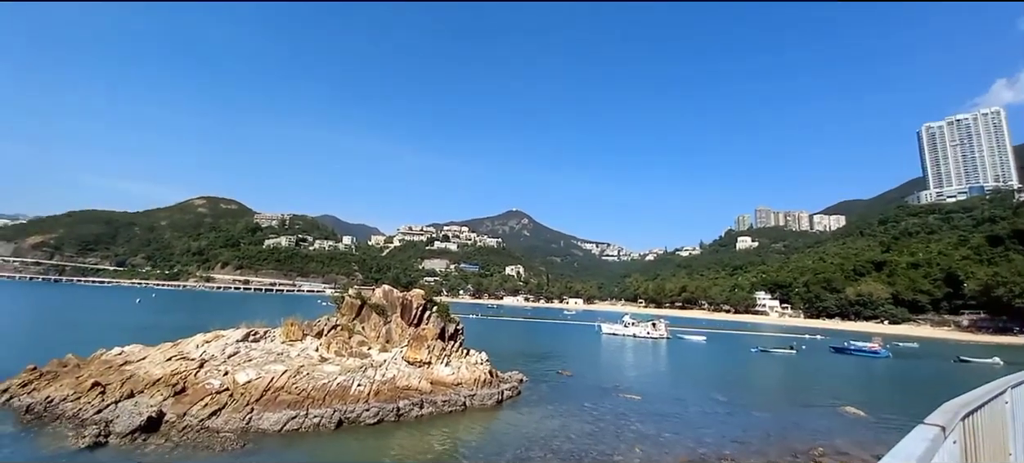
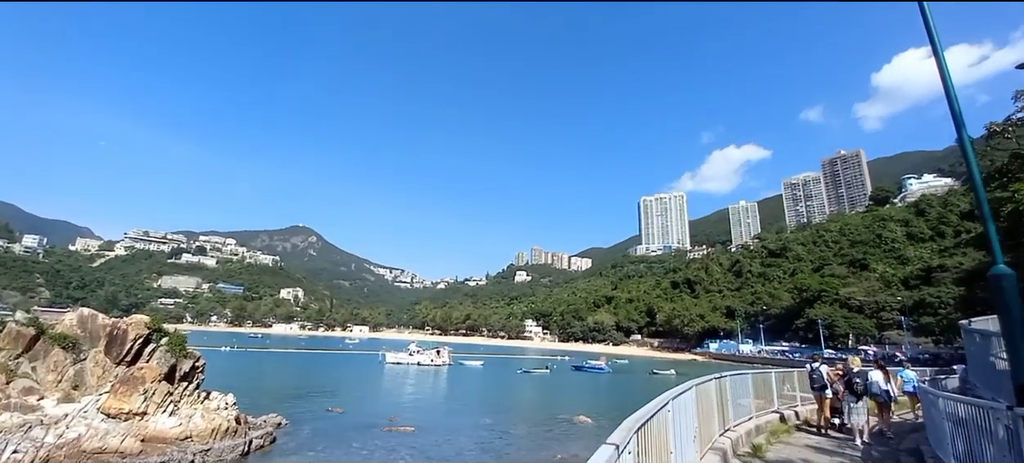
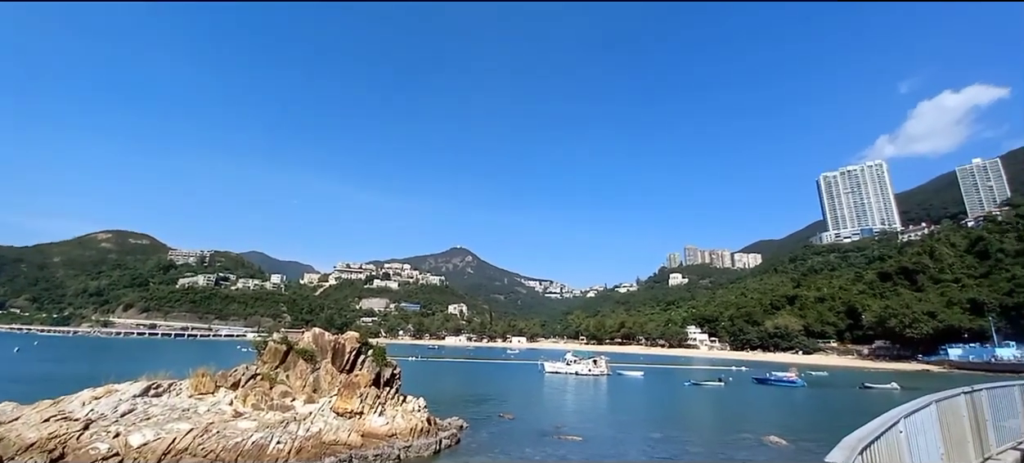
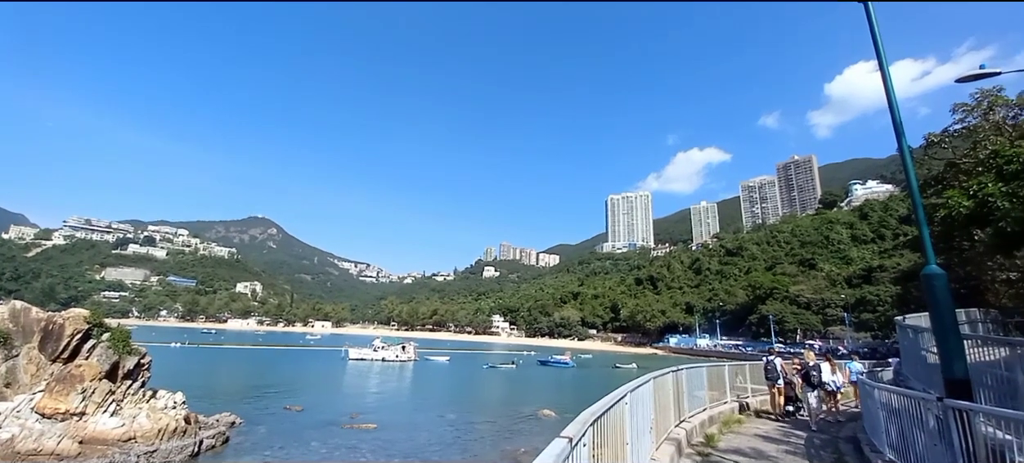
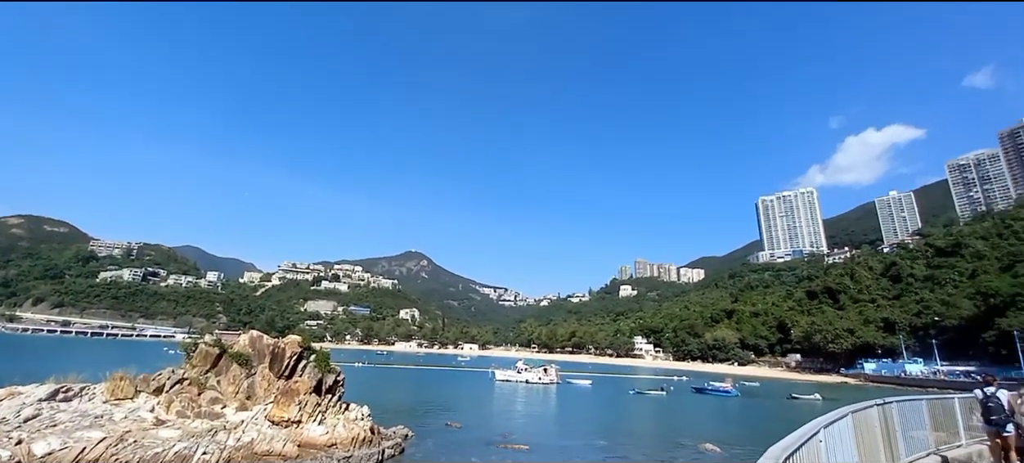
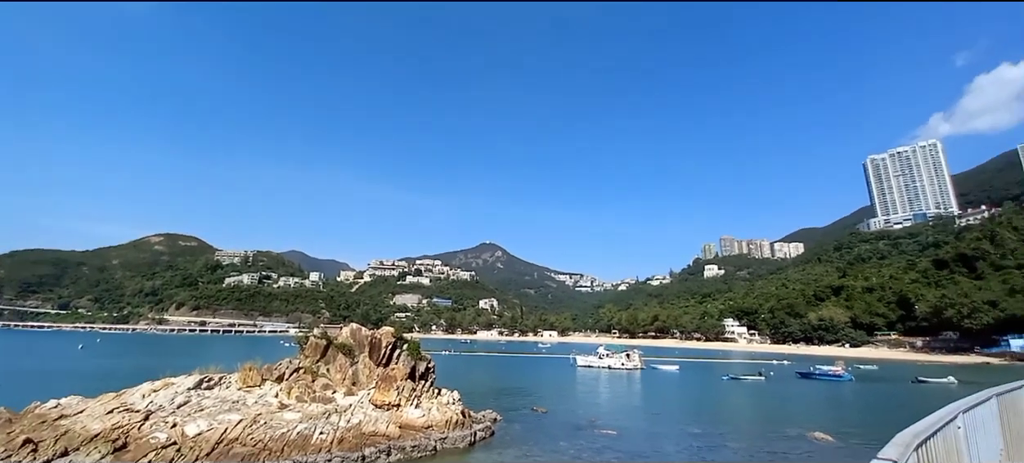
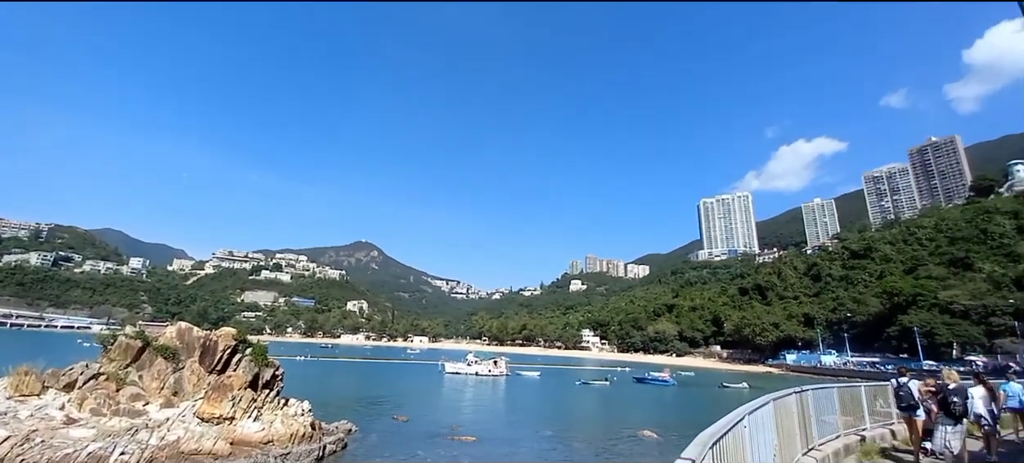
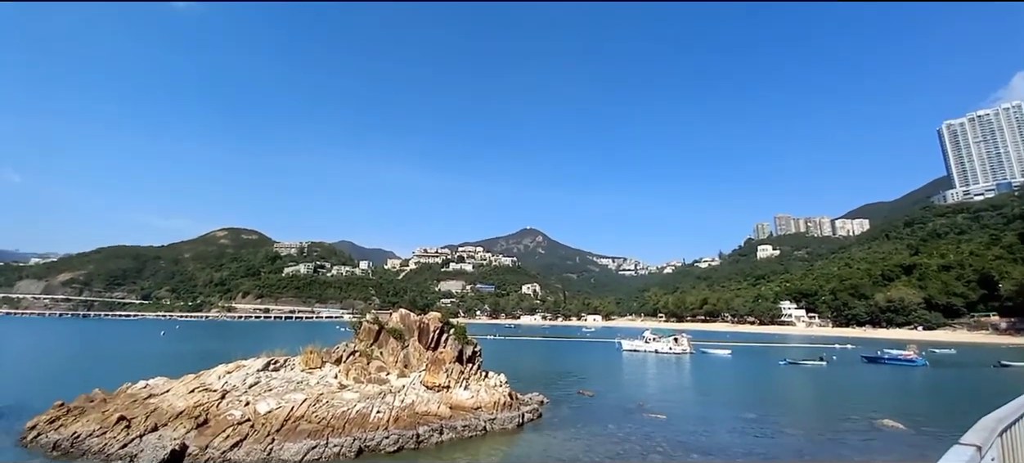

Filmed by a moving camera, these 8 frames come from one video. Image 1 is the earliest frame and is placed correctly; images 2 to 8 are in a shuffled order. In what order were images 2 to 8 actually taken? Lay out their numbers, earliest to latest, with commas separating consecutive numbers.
8, 6, 3, 5, 7, 2, 4
